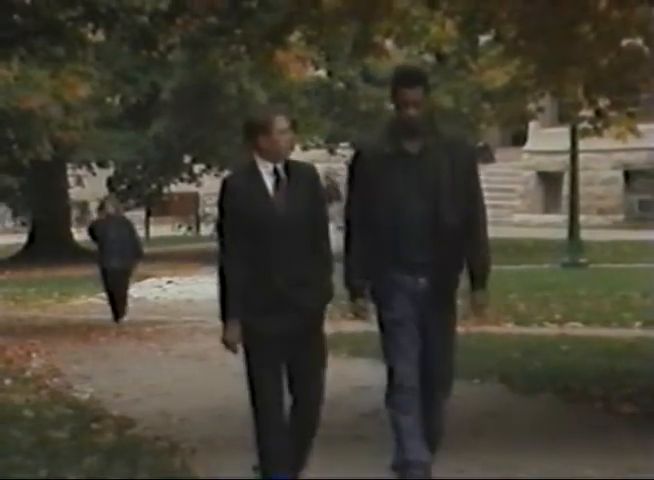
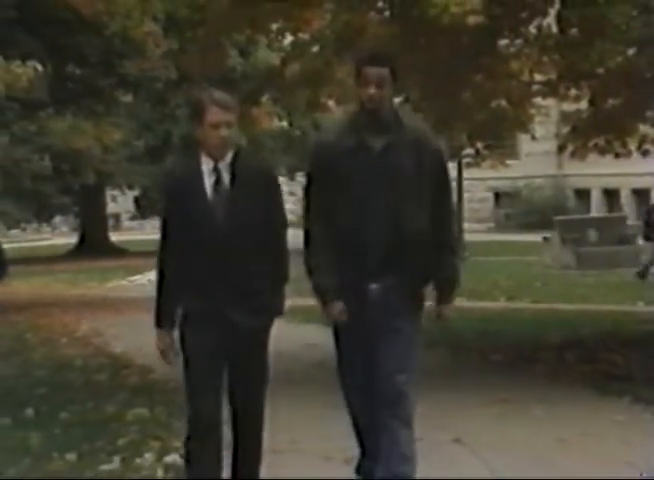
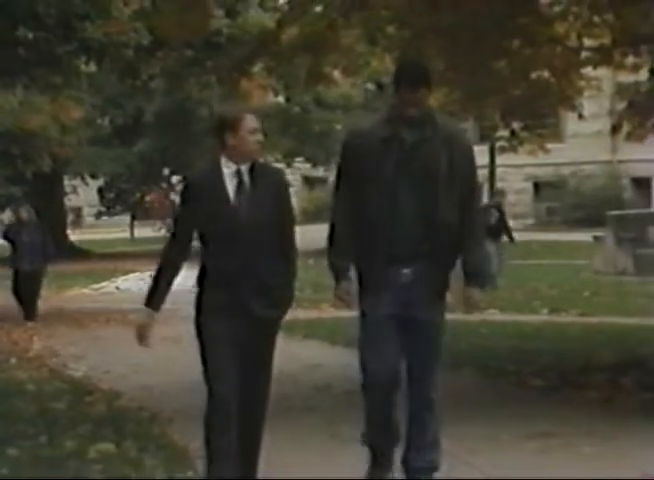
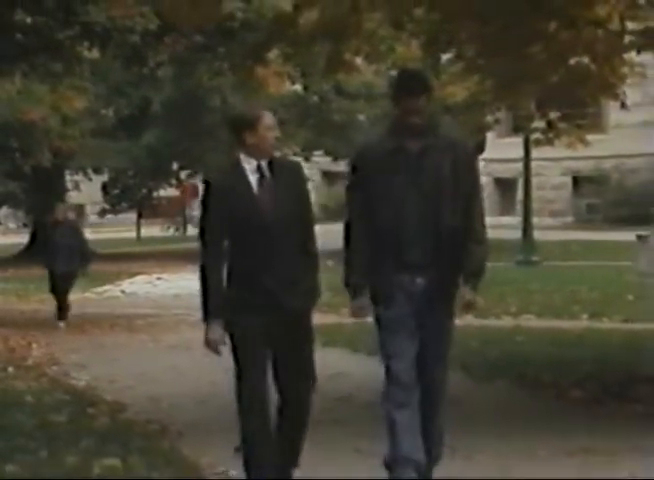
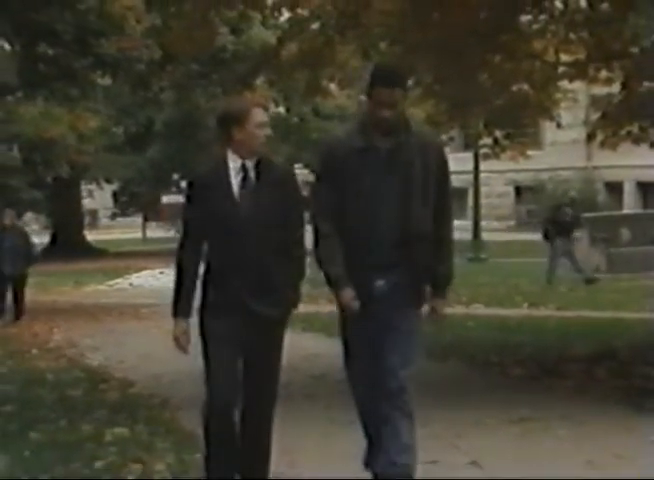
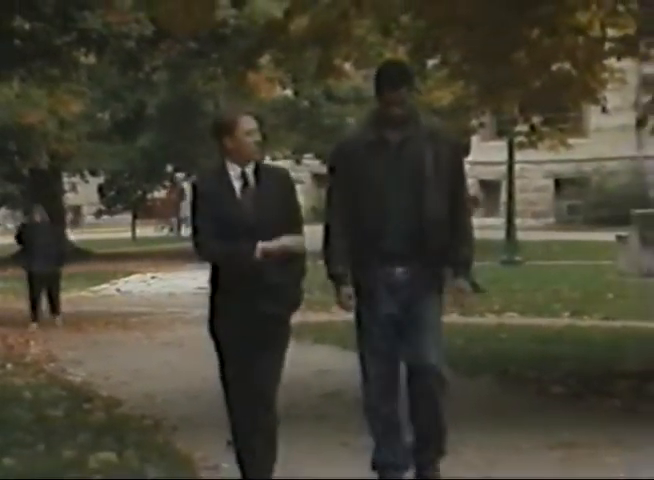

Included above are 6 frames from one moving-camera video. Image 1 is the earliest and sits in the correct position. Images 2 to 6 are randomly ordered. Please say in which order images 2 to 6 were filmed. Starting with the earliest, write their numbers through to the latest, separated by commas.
4, 6, 3, 5, 2
